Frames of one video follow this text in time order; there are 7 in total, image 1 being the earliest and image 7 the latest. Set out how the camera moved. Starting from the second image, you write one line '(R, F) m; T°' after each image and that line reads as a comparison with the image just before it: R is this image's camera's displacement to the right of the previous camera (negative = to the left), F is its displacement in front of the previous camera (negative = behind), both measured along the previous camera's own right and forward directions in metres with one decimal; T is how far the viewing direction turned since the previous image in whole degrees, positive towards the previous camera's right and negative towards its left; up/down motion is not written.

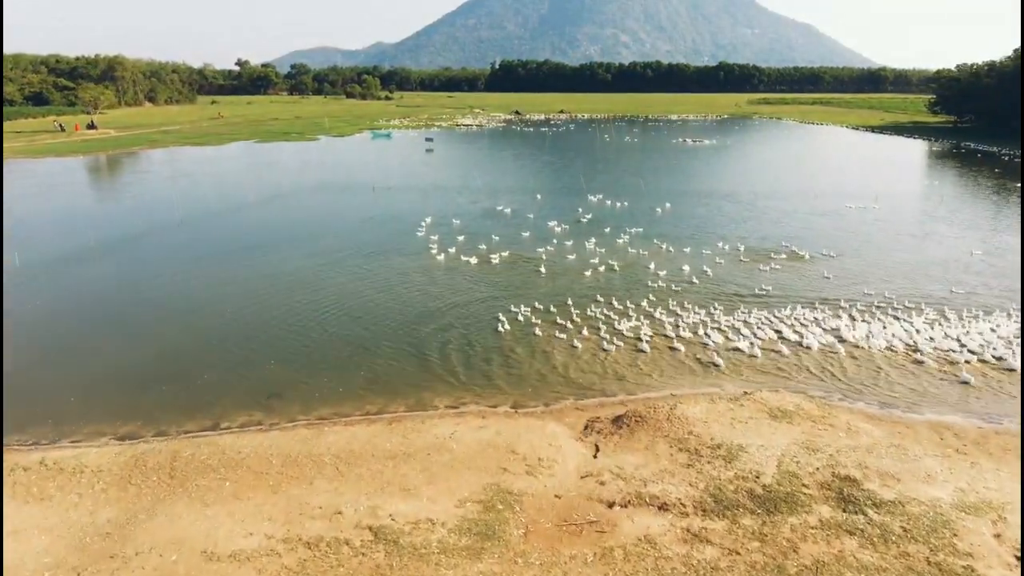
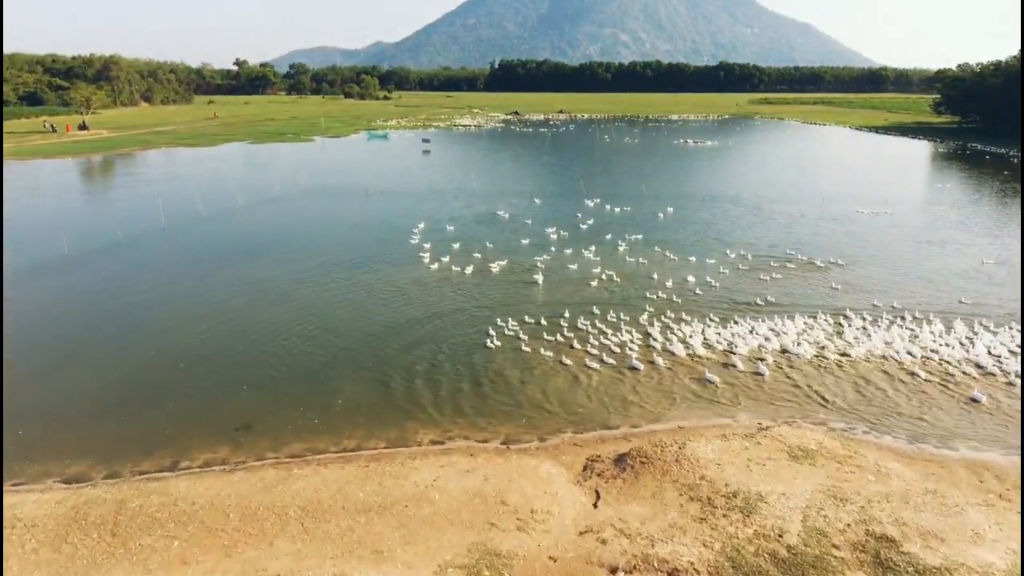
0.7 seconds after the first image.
(+0.1, +1.3) m; 0°
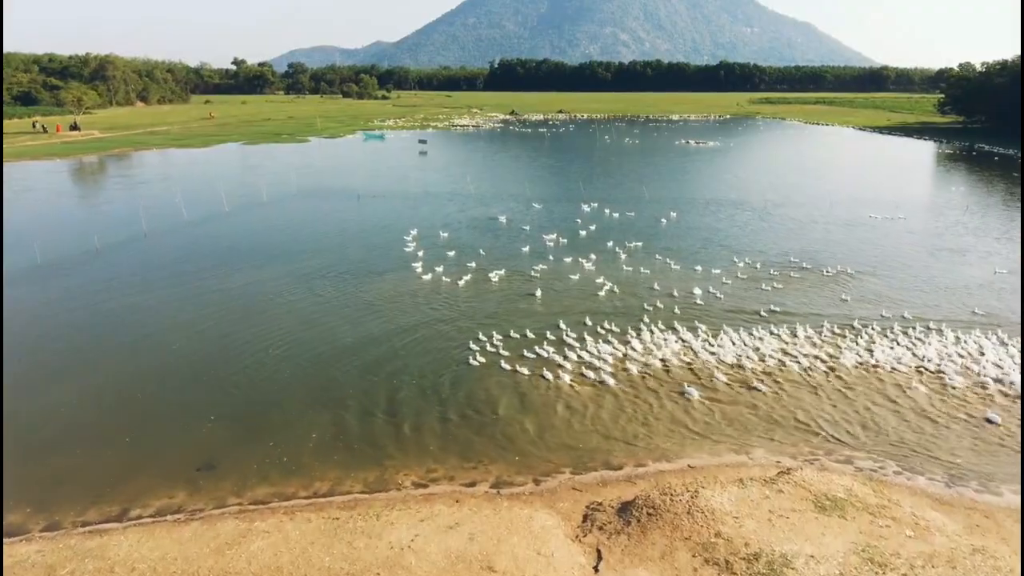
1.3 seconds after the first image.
(+0.1, +1.3) m; 0°
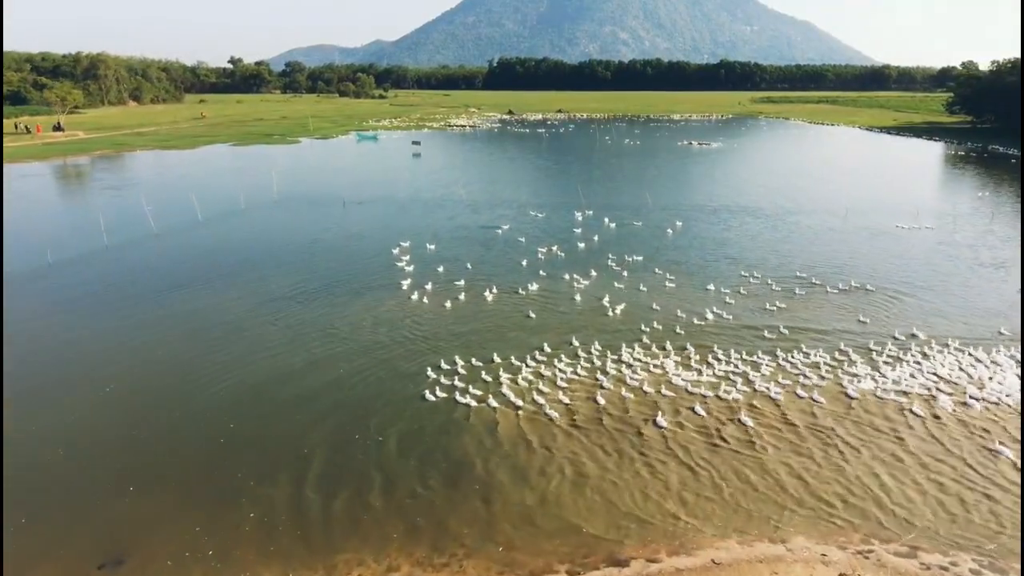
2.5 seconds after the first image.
(+0.1, +2.3) m; 0°
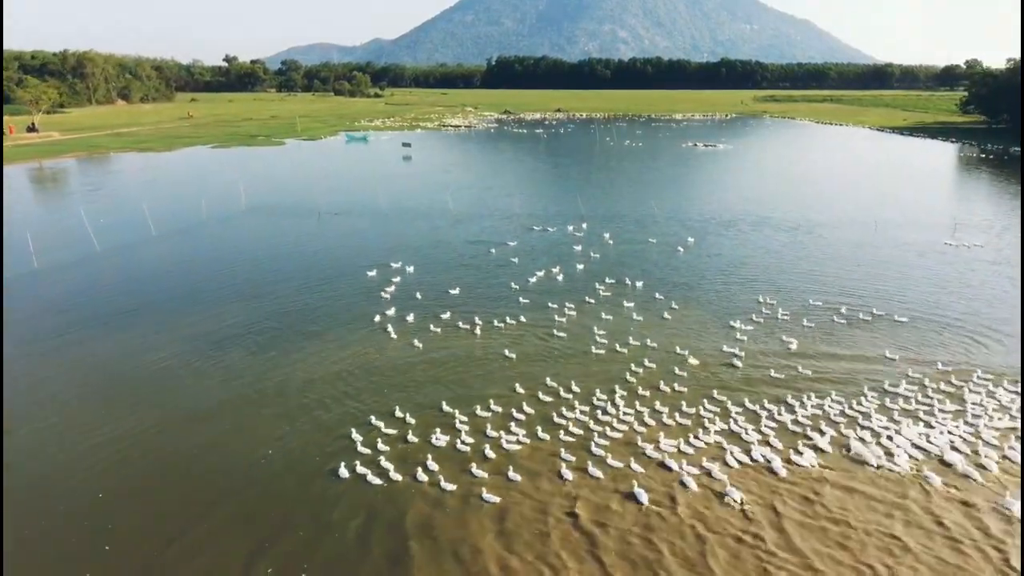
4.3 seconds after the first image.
(+0.2, +3.5) m; 0°
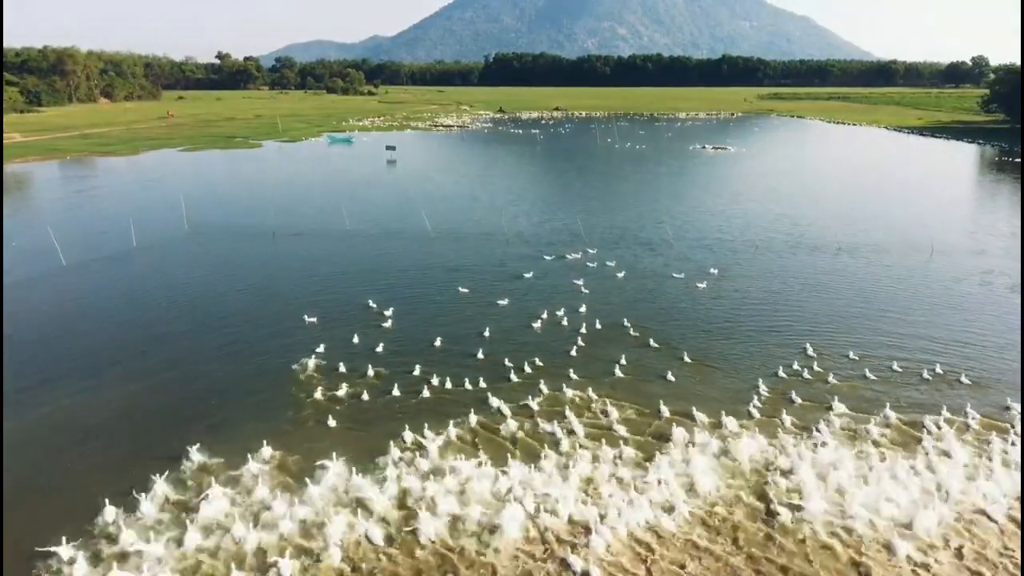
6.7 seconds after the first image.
(+0.2, +5.0) m; 0°
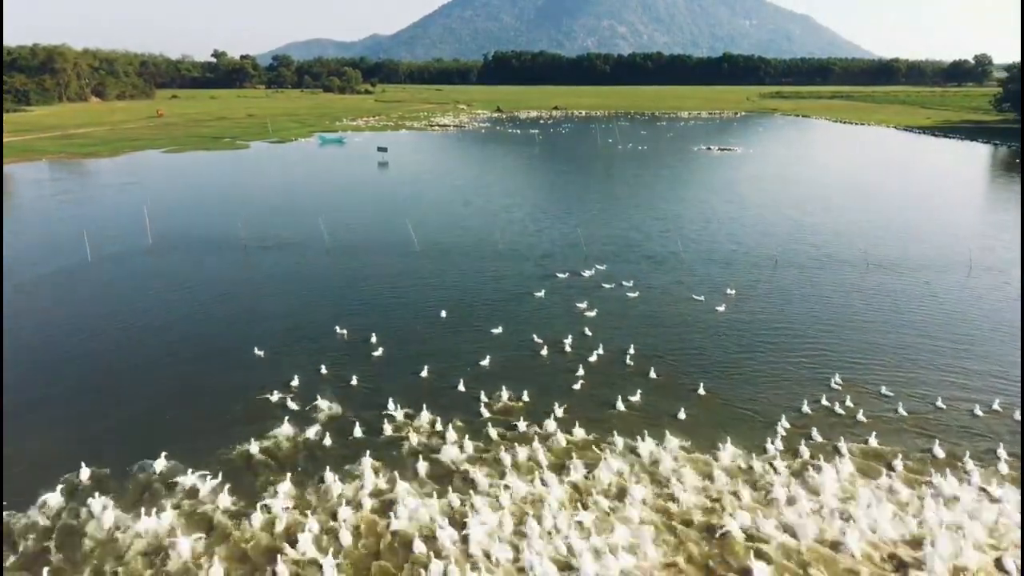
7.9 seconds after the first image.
(+0.1, +2.4) m; 0°
